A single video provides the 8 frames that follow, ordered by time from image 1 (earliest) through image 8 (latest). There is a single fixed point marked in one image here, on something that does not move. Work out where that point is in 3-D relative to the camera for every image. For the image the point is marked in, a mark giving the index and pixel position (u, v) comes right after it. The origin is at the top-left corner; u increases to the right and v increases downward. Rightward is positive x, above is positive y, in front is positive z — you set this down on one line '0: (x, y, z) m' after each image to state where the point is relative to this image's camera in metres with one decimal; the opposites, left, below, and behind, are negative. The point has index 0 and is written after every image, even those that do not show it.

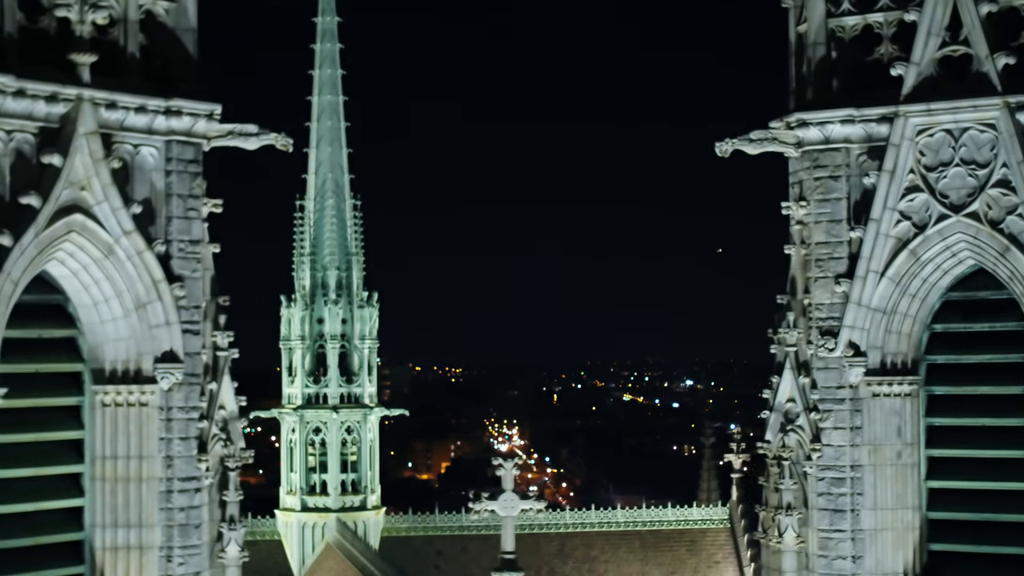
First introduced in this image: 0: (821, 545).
0: (+2.6, -2.1, +16.5) m
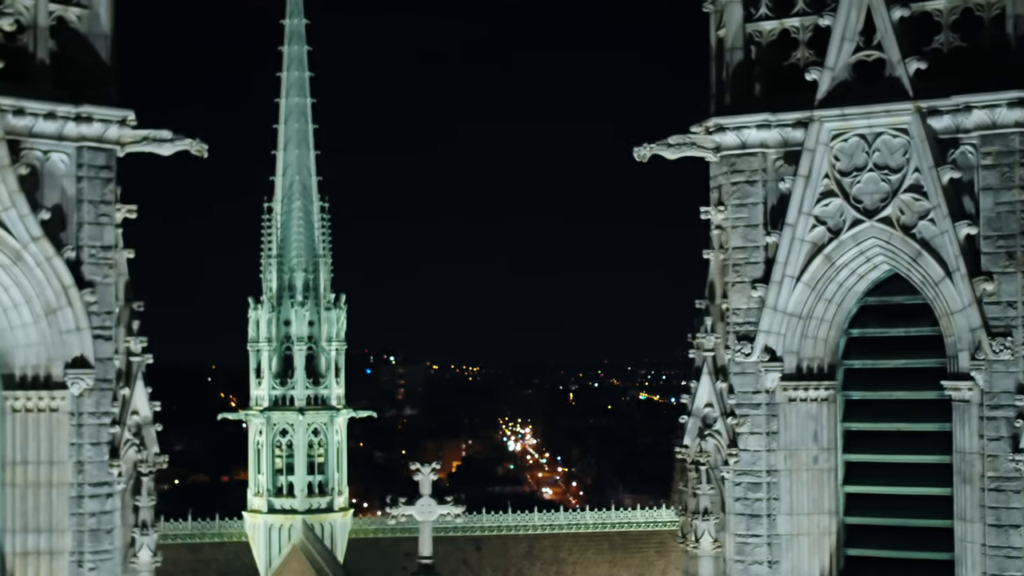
0: (+1.9, -2.2, +16.5) m
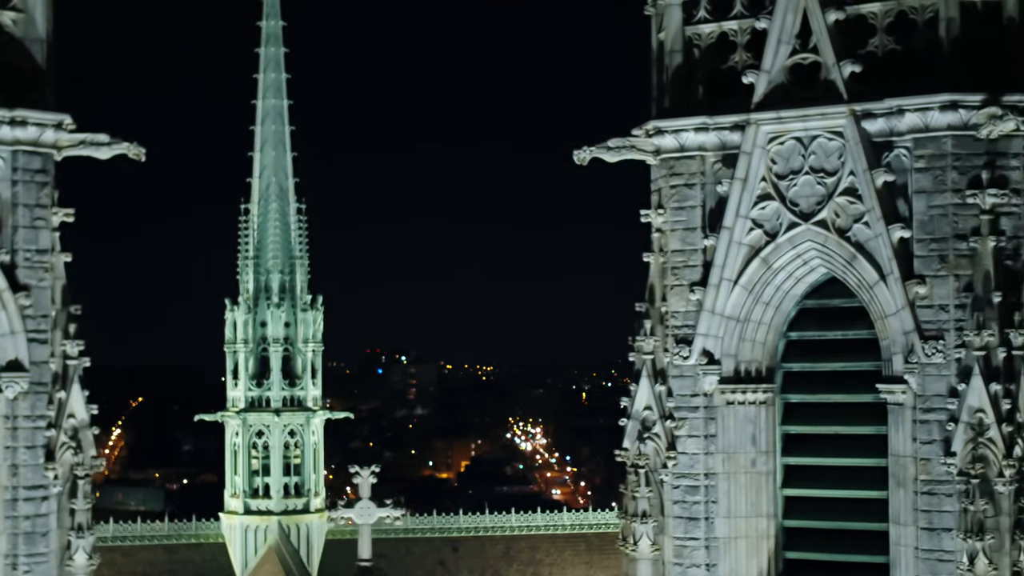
0: (+1.4, -2.2, +16.5) m
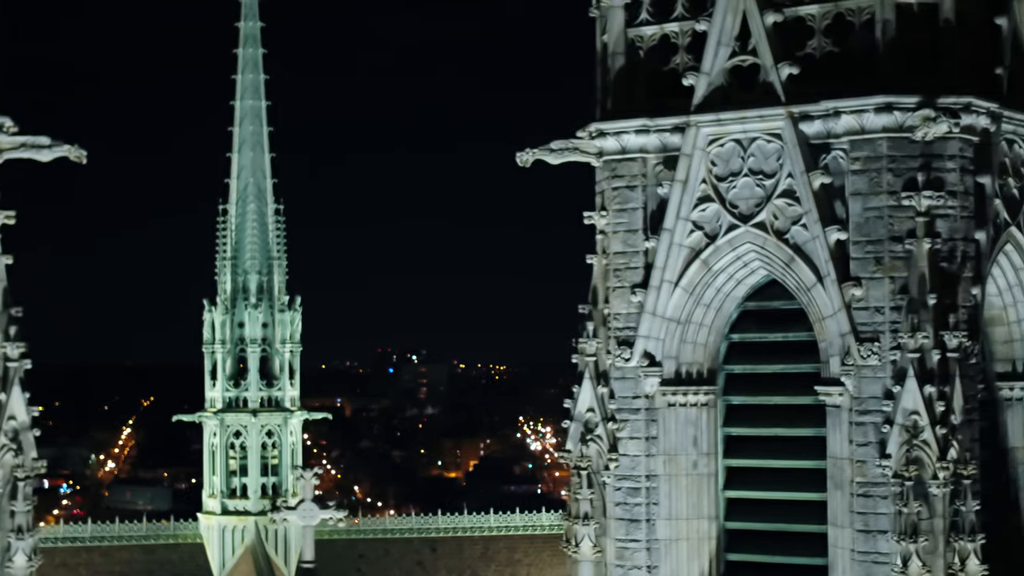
0: (+0.9, -2.2, +16.5) m
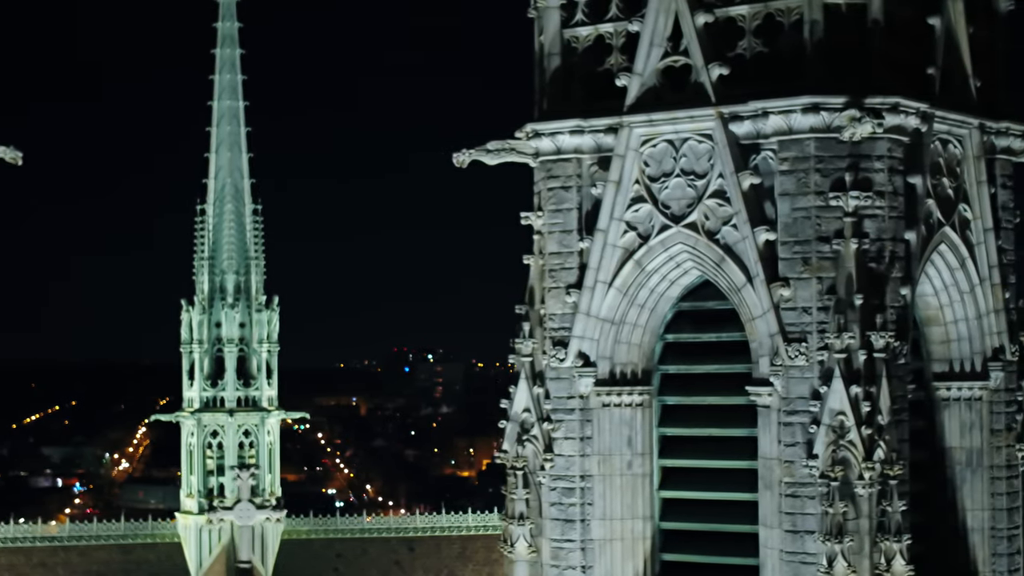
0: (+0.3, -2.2, +16.5) m
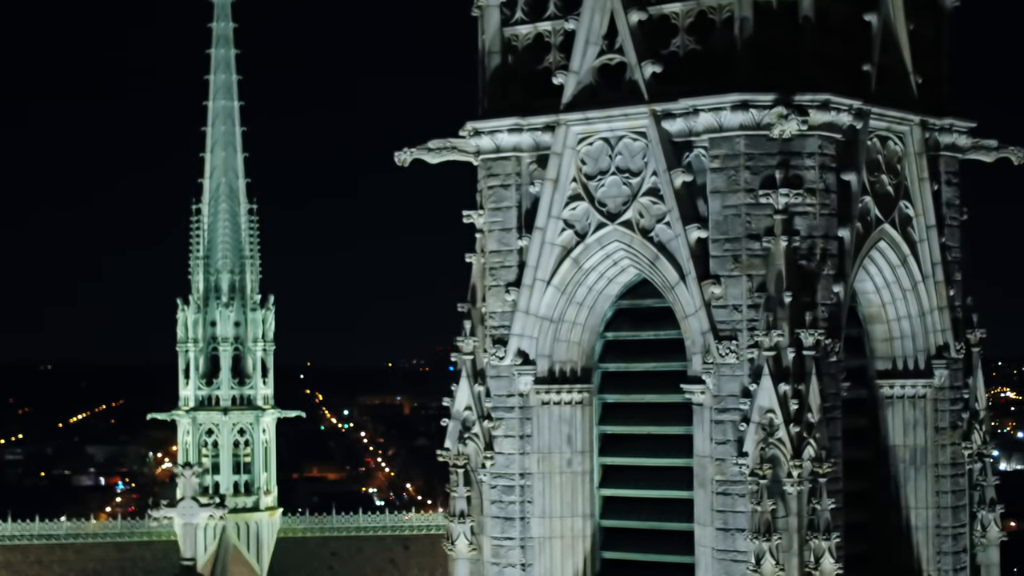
0: (-0.2, -2.2, +16.5) m
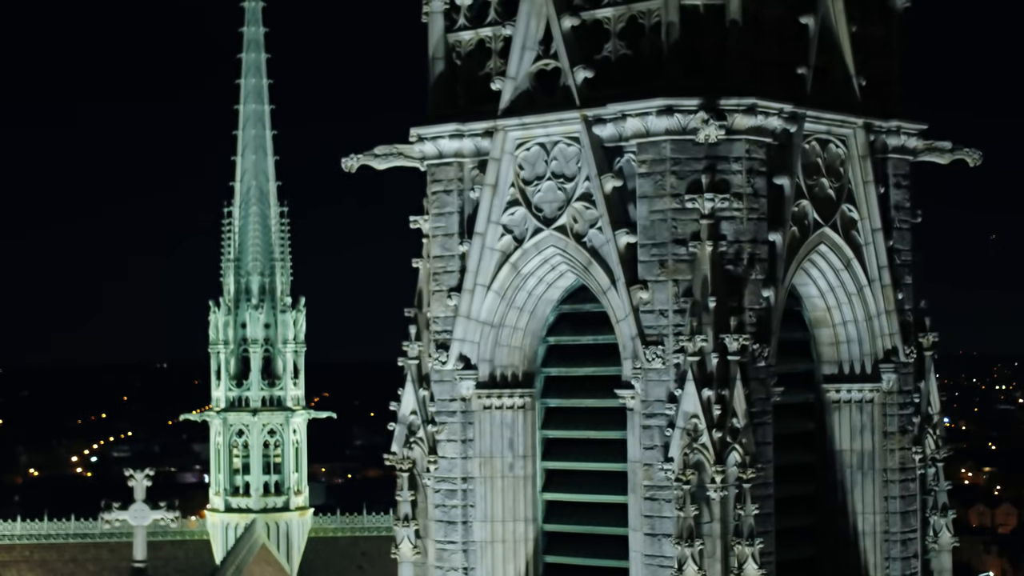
0: (-0.6, -2.3, +16.6) m
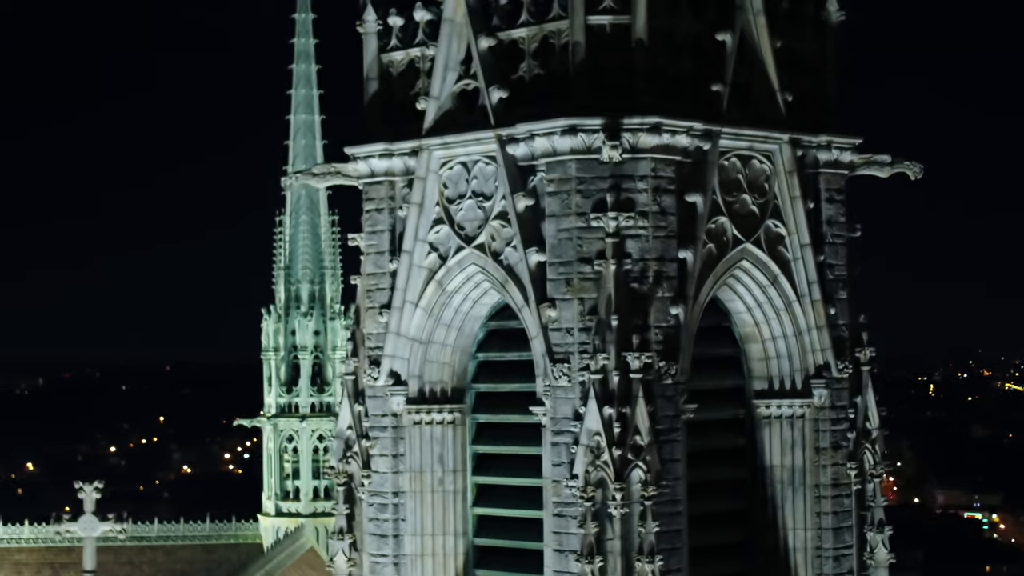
0: (-1.2, -2.4, +16.9) m
